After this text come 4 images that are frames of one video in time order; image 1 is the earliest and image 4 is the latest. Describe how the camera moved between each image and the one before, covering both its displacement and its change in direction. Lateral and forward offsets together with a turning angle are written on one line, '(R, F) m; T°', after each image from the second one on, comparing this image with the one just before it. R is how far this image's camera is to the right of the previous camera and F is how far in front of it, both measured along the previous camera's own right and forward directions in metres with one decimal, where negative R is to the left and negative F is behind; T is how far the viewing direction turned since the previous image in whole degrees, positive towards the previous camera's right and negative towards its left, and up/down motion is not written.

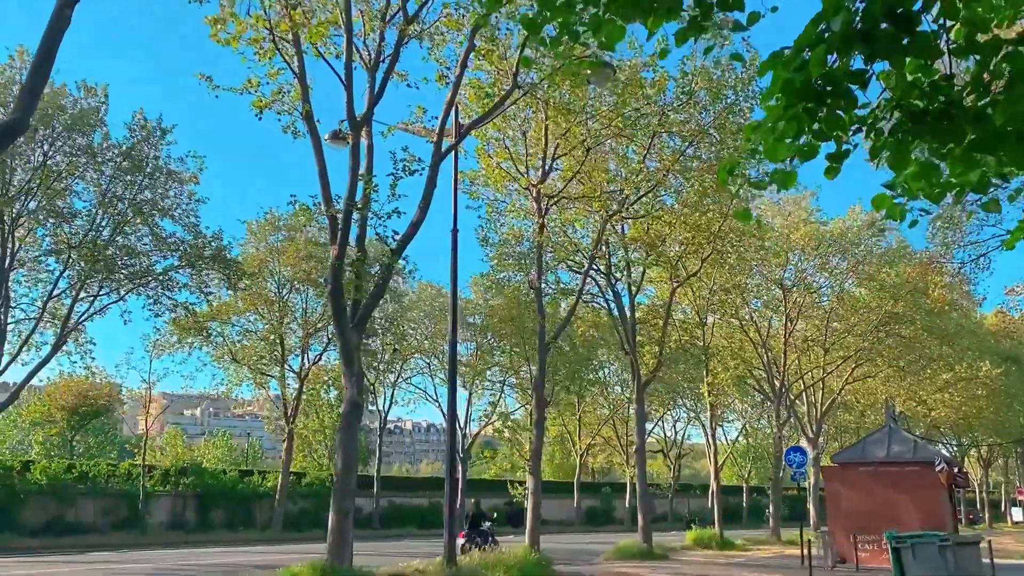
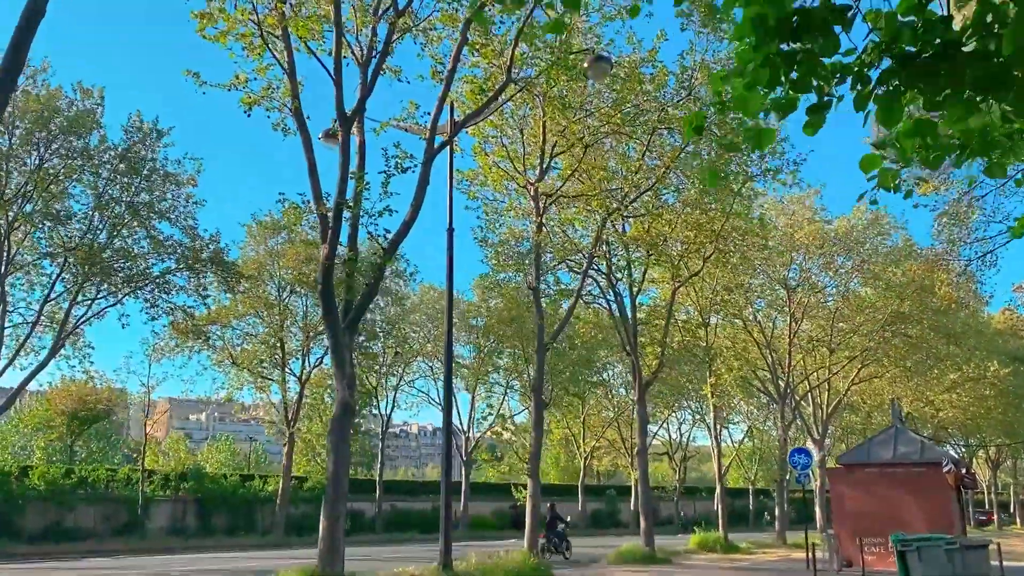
(+0.1, +0.3) m; 0°
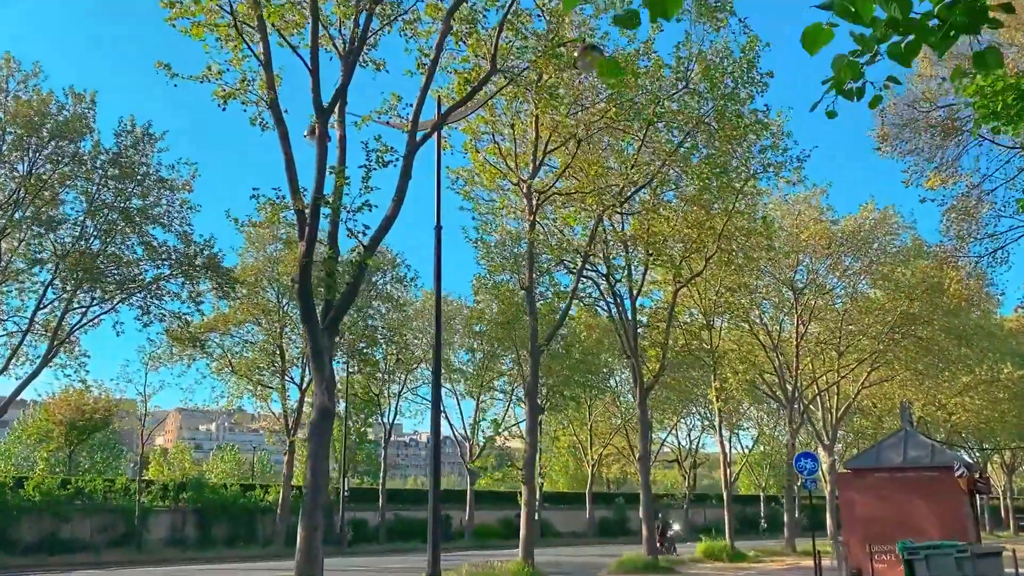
(+0.3, +0.5) m; -1°
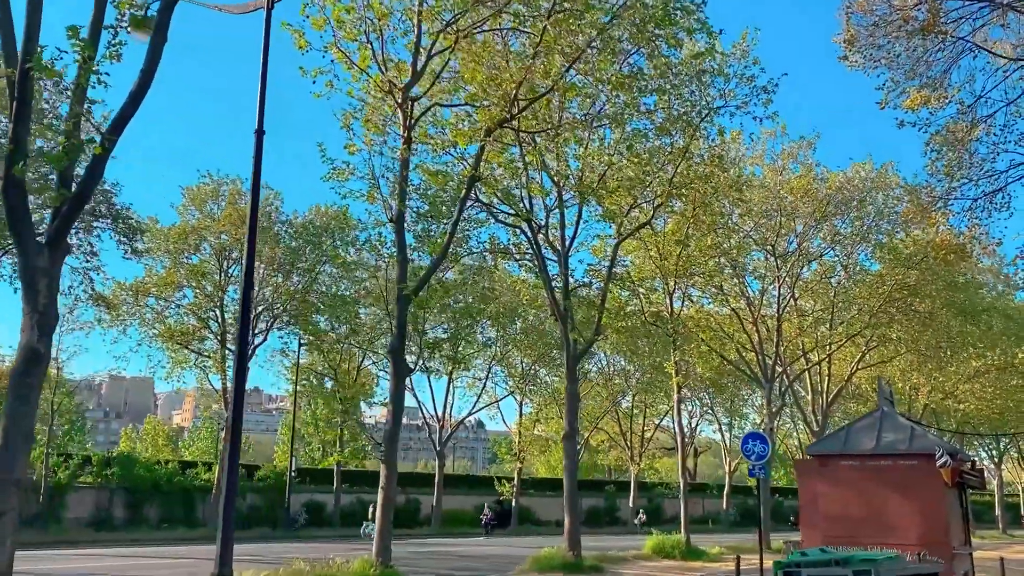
(+2.3, +3.1) m; -2°
